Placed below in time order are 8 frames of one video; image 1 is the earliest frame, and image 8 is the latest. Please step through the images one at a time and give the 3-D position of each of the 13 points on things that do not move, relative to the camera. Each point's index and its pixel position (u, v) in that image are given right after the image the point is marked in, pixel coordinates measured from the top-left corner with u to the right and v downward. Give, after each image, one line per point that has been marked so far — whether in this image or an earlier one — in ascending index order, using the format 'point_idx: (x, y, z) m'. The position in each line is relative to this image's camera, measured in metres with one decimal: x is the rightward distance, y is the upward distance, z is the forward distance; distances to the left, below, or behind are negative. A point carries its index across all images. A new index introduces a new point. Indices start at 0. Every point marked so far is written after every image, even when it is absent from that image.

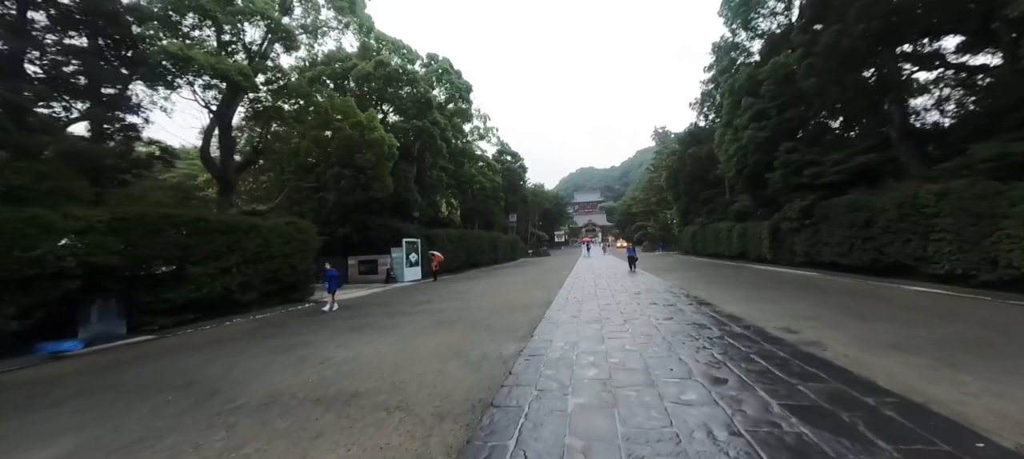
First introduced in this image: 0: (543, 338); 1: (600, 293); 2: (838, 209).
0: (+0.6, -2.0, +6.9) m
1: (+2.9, -2.1, +12.3) m
2: (+13.3, +0.9, +15.4) m
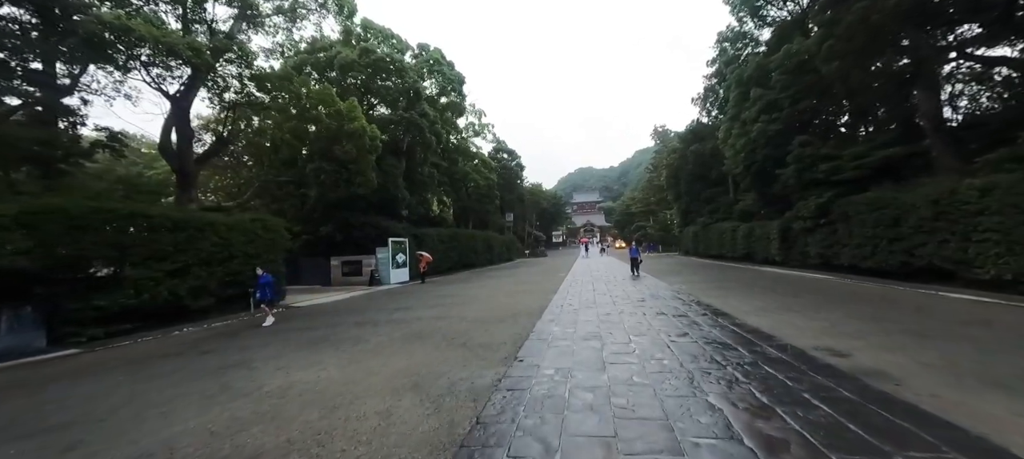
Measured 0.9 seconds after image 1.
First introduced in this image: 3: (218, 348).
0: (+0.2, -1.9, +5.5) m
1: (+2.5, -2.0, +11.0) m
2: (+12.9, +0.9, +14.1) m
3: (-6.2, -2.5, +7.9) m
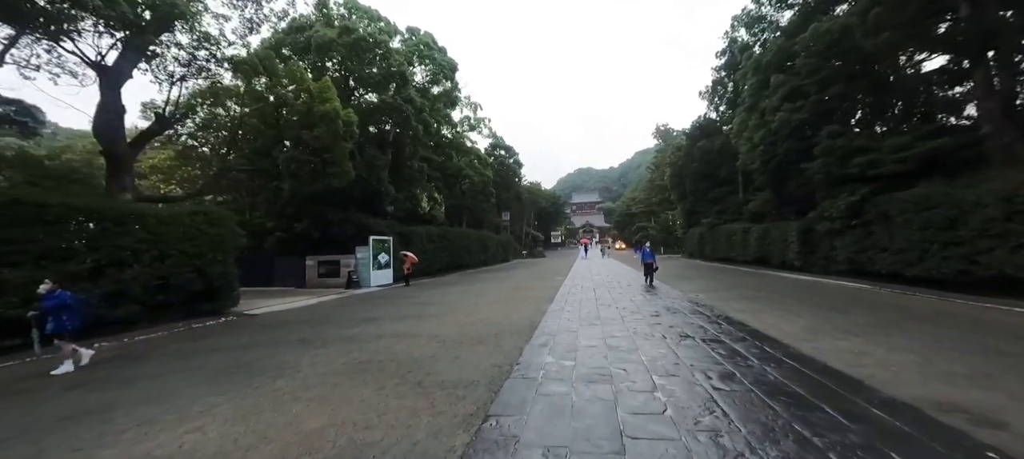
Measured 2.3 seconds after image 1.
0: (-0.1, -1.9, +3.6) m
1: (+2.2, -2.0, +9.1) m
2: (+12.6, +0.8, +12.2) m
3: (-6.5, -2.4, +6.0) m
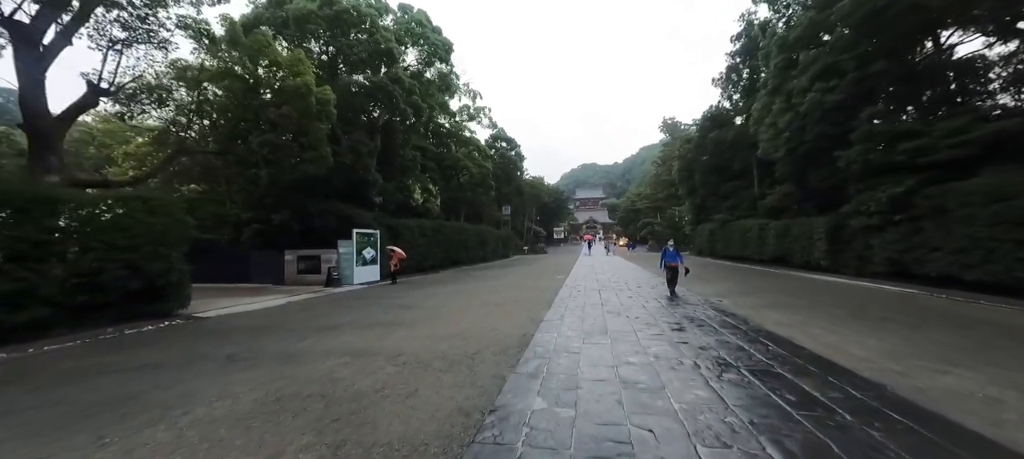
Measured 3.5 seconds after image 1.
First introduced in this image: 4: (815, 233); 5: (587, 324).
0: (-0.4, -1.8, +2.0) m
1: (+2.0, -1.8, +7.4) m
2: (+12.4, +0.9, +10.4) m
3: (-6.8, -2.2, +4.4) m
4: (+14.2, -0.2, +17.6) m
5: (+1.5, -1.8, +7.3) m
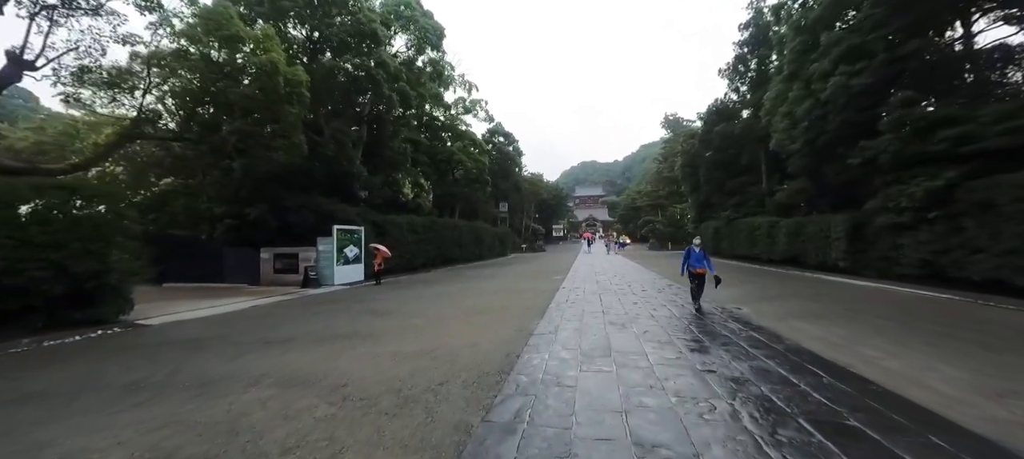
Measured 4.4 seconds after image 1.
0: (-0.6, -1.7, +0.6) m
1: (+1.7, -1.7, +6.1) m
2: (+12.2, +0.9, +9.1) m
3: (-7.1, -2.1, +3.0) m
4: (+13.9, -0.1, +16.3) m
5: (+1.2, -1.8, +6.0) m
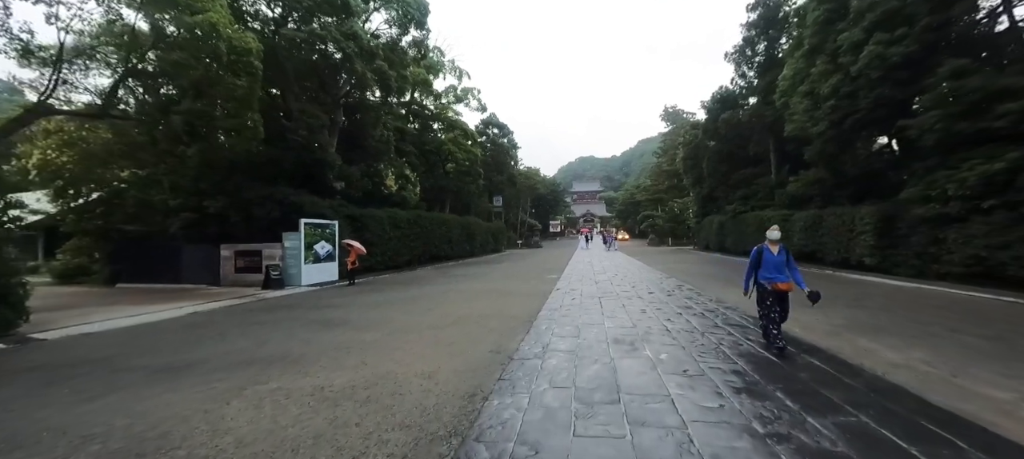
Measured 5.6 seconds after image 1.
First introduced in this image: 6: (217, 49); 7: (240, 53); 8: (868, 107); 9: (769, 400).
0: (-1.0, -1.6, -1.0) m
1: (+1.3, -1.6, +4.4) m
2: (+11.8, +1.1, +7.4) m
3: (-7.4, -2.0, +1.3) m
4: (+13.5, +0.2, +14.7) m
5: (+0.8, -1.6, +4.3) m
6: (-8.7, +5.5, +11.5) m
7: (-8.8, +5.7, +12.3) m
8: (+11.7, +4.1, +12.5) m
9: (+2.4, -1.6, +3.5) m
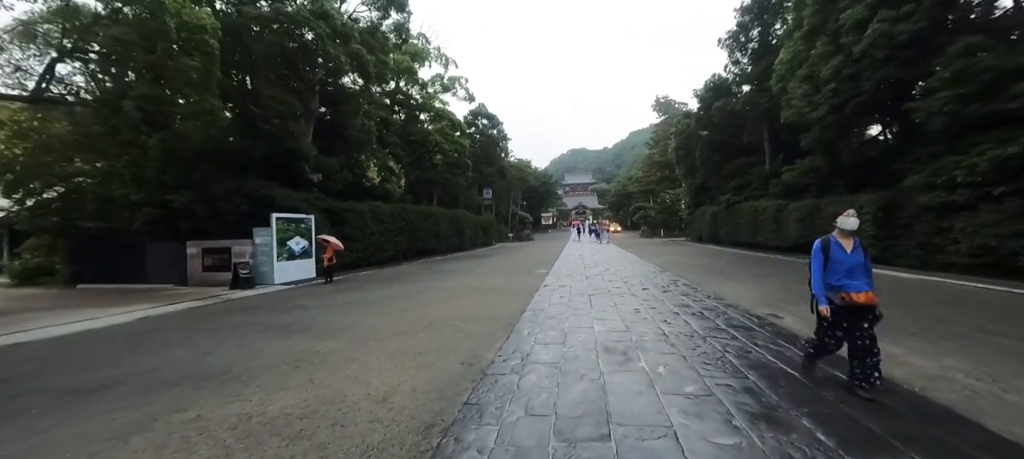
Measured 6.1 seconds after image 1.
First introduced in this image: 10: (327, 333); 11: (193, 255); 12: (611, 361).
0: (-1.2, -1.7, -1.8) m
1: (+1.0, -1.5, +3.7) m
2: (+11.4, +1.4, +6.9) m
3: (-7.7, -2.1, +0.4) m
4: (+13.0, +0.6, +14.2) m
5: (+0.5, -1.6, +3.6) m
6: (-9.2, +5.6, +10.5) m
7: (-9.3, +5.8, +11.3) m
8: (+11.2, +4.4, +11.9) m
9: (+2.1, -1.5, +2.8) m
10: (-3.3, -1.8, +6.7) m
11: (-11.9, -1.0, +14.0) m
12: (+1.2, -1.5, +4.5) m
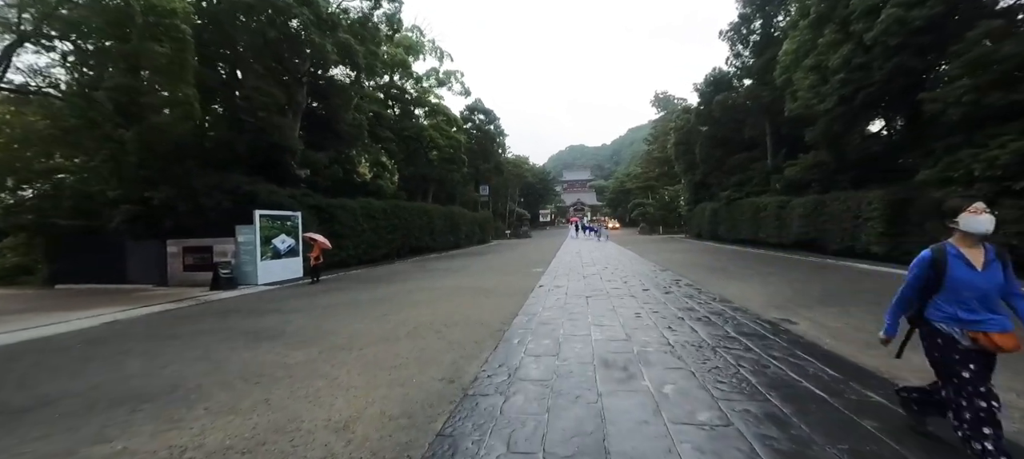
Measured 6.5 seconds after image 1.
0: (-1.3, -1.7, -2.3) m
1: (+0.9, -1.5, +3.2) m
2: (+11.2, +1.4, +6.4) m
3: (-7.8, -2.1, -0.1) m
4: (+12.8, +0.7, +13.7) m
5: (+0.4, -1.5, +3.1) m
6: (-9.4, +5.6, +9.8) m
7: (-9.5, +5.9, +10.6) m
8: (+11.0, +4.5, +11.3) m
9: (+2.0, -1.5, +2.3) m
10: (-3.4, -1.8, +6.1) m
11: (-12.1, -0.9, +13.4) m
12: (+1.0, -1.5, +3.9) m
